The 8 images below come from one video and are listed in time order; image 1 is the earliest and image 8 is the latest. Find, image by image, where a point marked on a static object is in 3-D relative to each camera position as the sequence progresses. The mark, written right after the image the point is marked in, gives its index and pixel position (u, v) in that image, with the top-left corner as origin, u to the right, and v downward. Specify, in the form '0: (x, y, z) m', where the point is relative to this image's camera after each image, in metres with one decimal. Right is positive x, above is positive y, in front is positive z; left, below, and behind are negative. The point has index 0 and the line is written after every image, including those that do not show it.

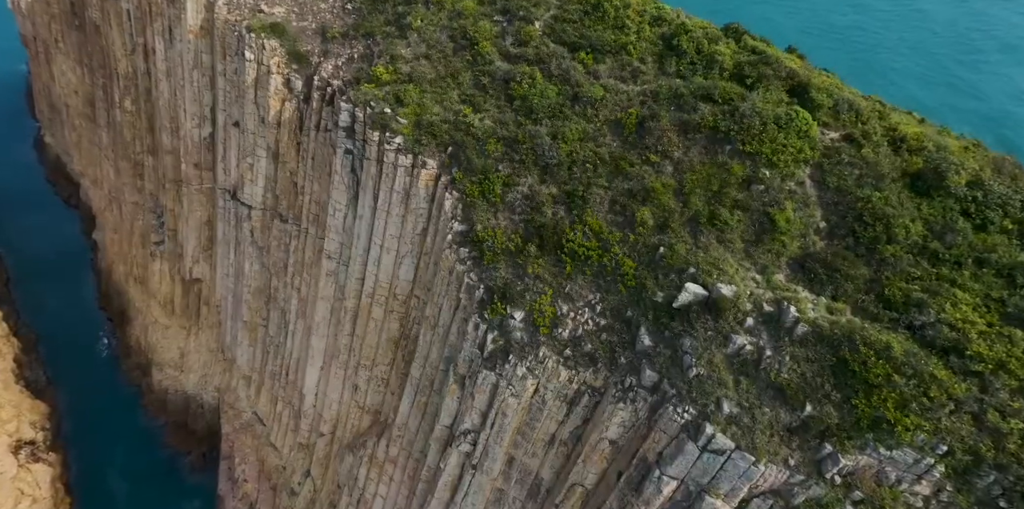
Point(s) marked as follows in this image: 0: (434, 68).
0: (-2.3, +5.6, +19.2) m
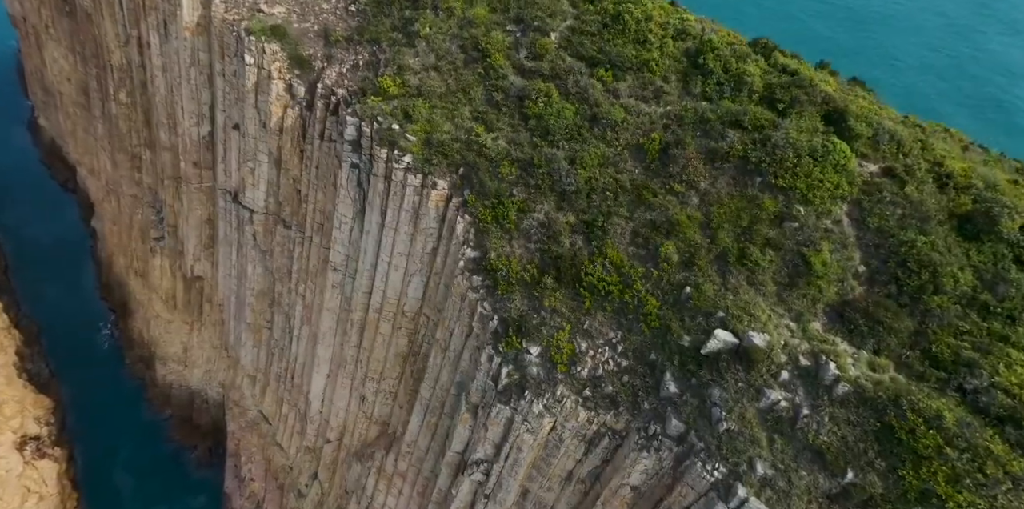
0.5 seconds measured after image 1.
0: (-1.9, +4.9, +18.3) m
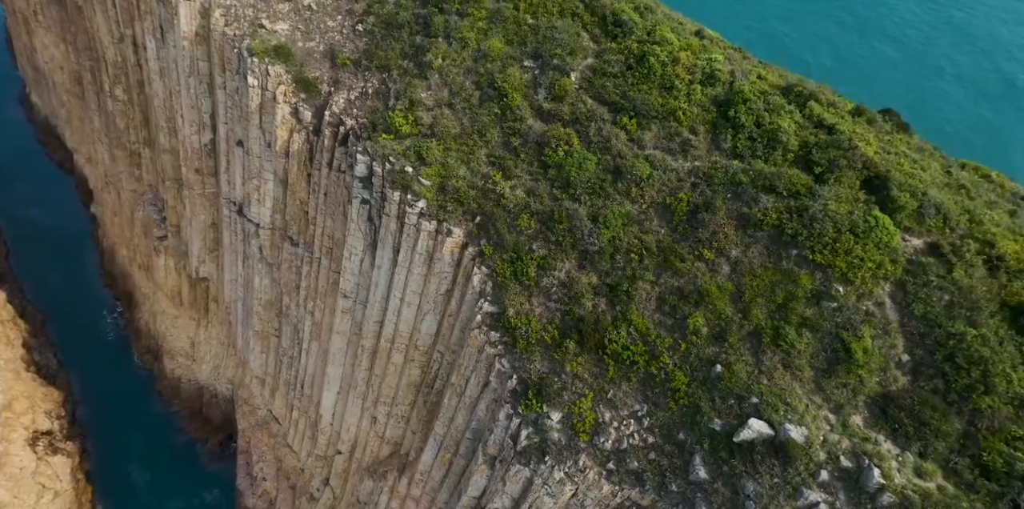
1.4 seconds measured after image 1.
0: (-1.4, +3.6, +17.5) m
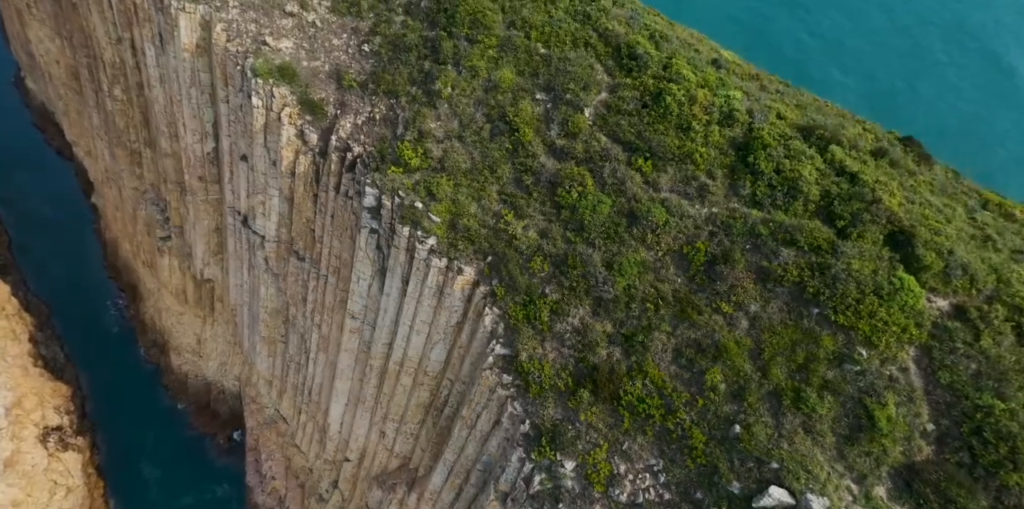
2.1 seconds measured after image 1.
0: (-1.1, +2.7, +17.1) m
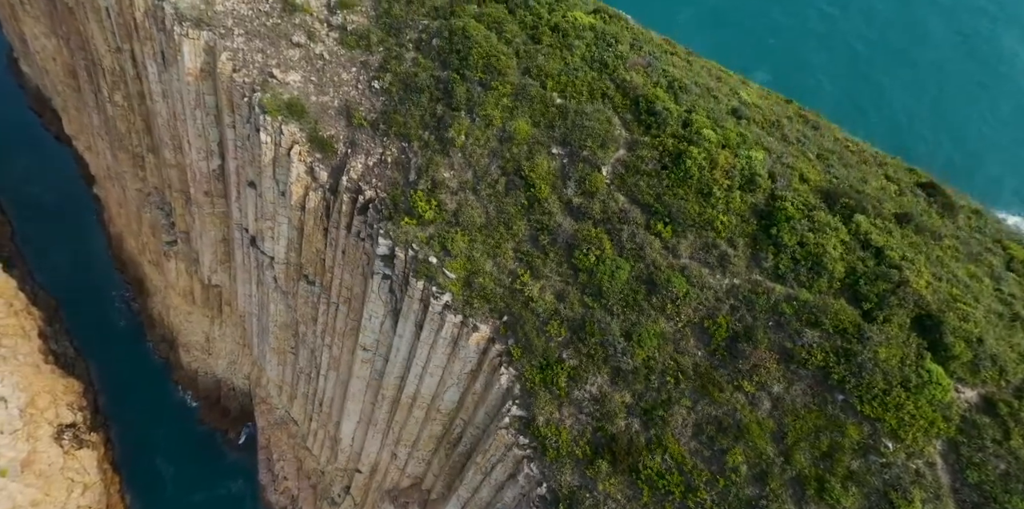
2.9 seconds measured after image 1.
0: (-0.7, +1.2, +16.8) m
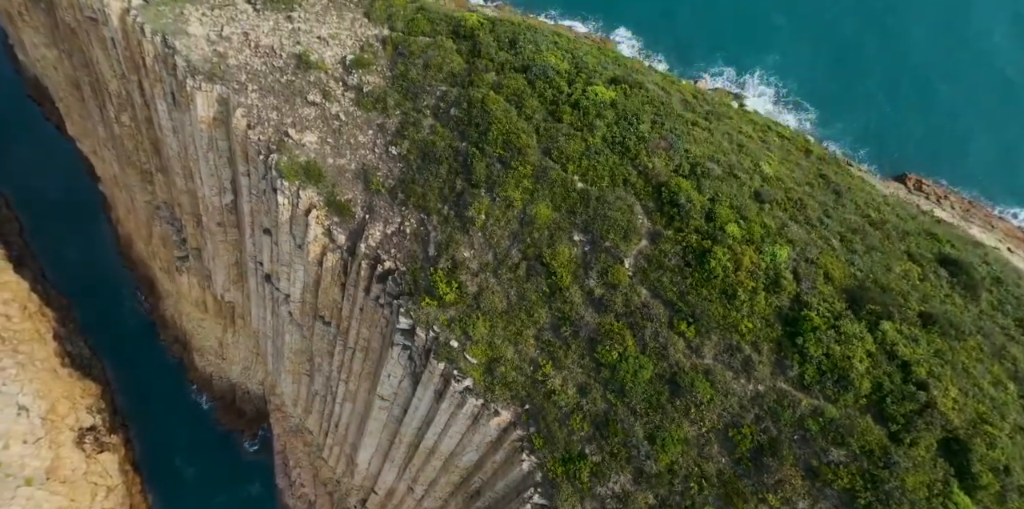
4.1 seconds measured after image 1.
0: (-0.2, -1.0, +16.8) m
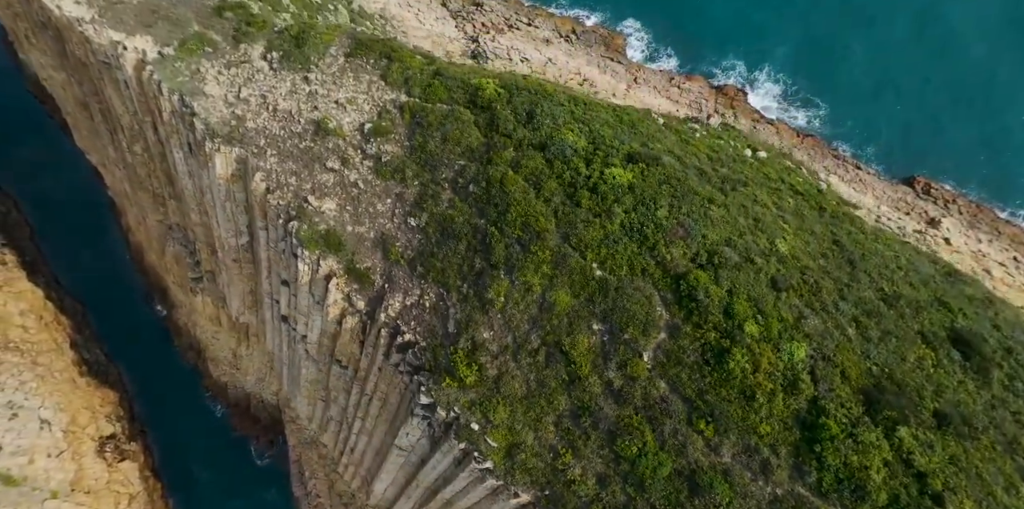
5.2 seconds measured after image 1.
0: (+0.3, -3.3, +17.1) m
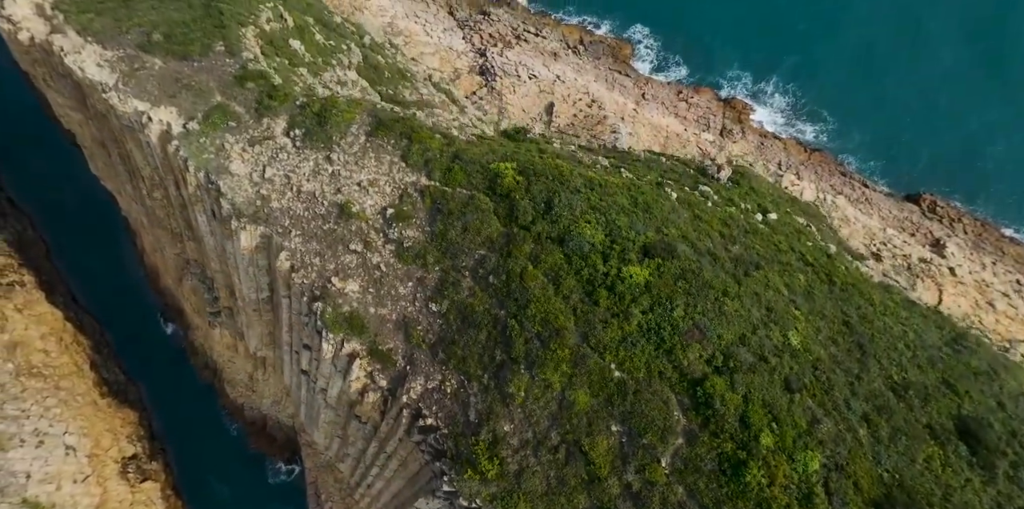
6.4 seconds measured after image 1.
0: (+0.9, -6.1, +17.7) m
